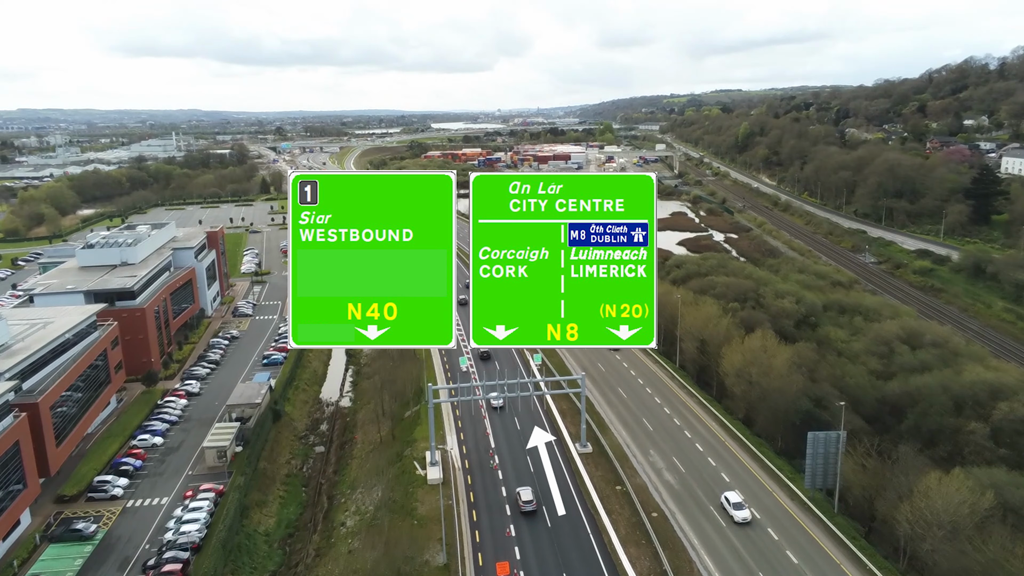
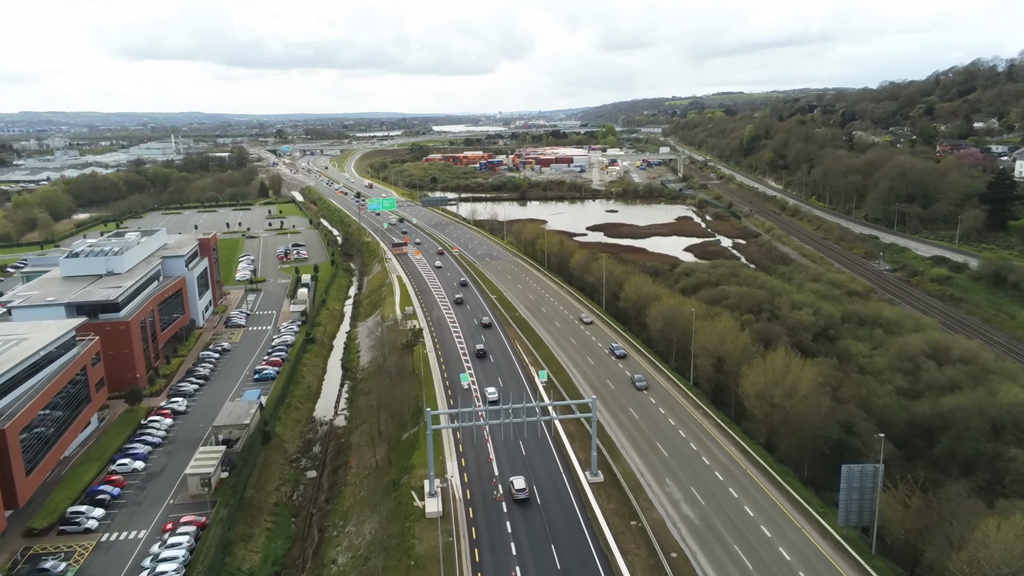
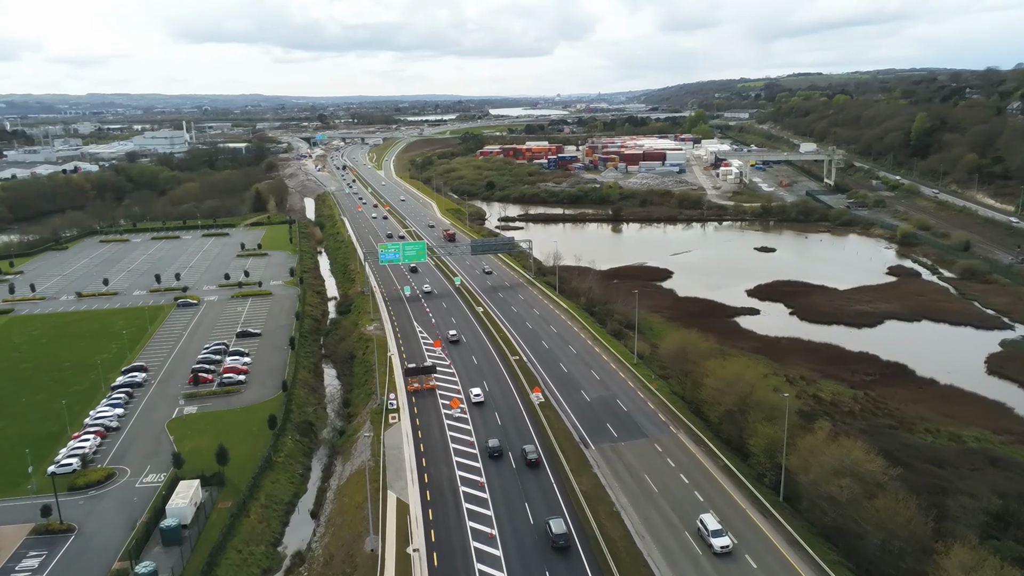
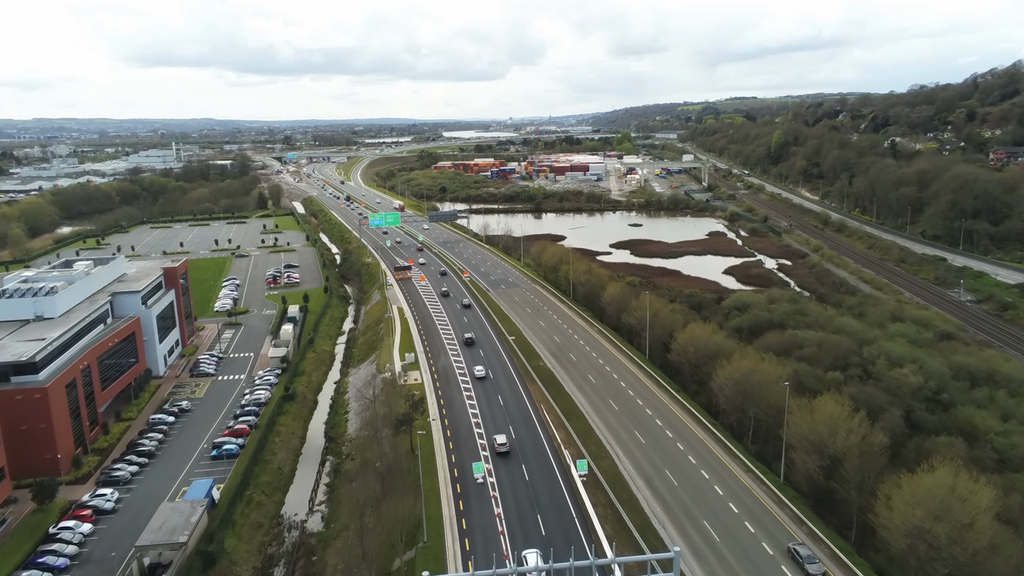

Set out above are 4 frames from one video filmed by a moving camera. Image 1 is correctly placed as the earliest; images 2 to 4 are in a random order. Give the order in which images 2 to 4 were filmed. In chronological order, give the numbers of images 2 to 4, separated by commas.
2, 4, 3
